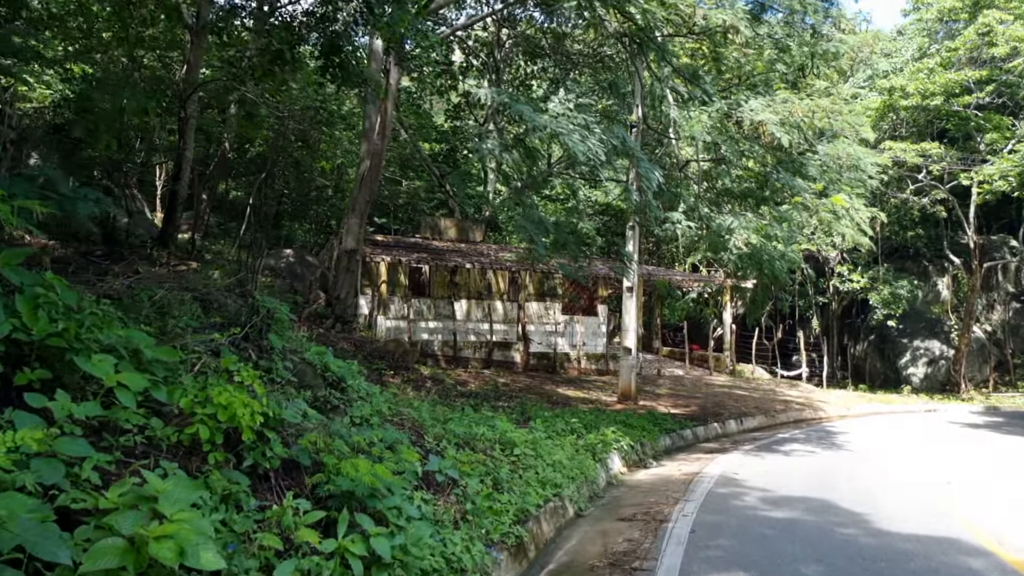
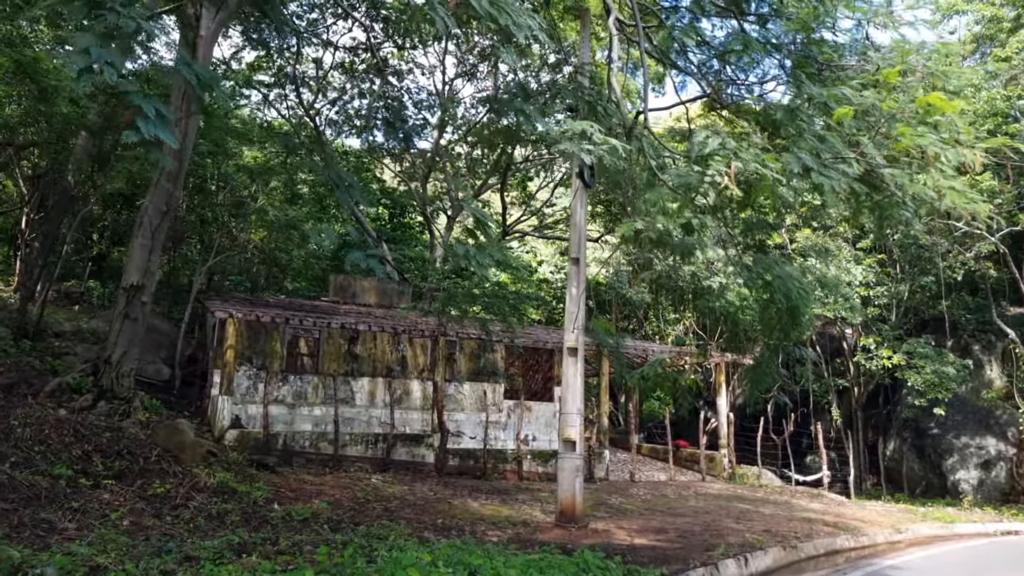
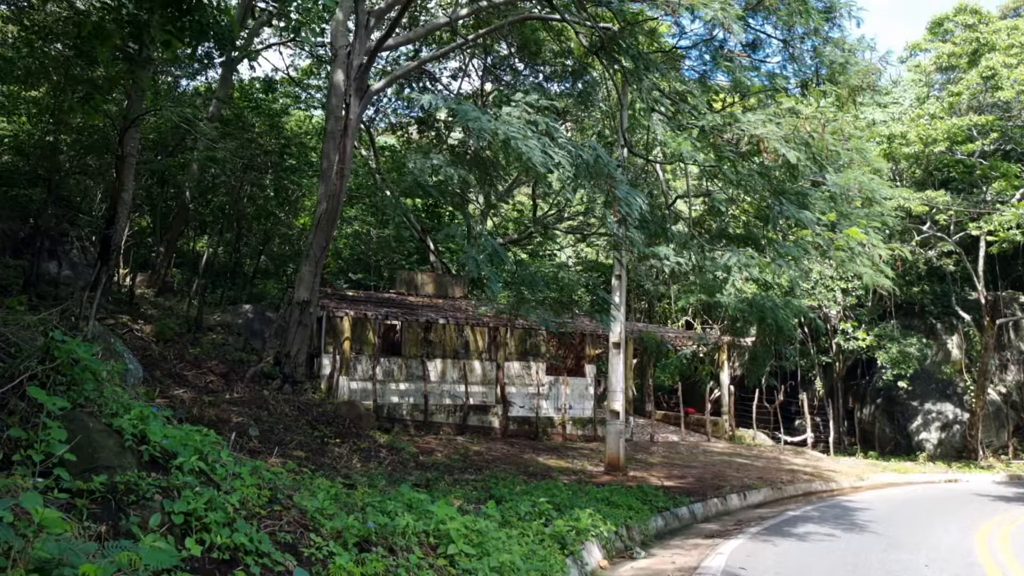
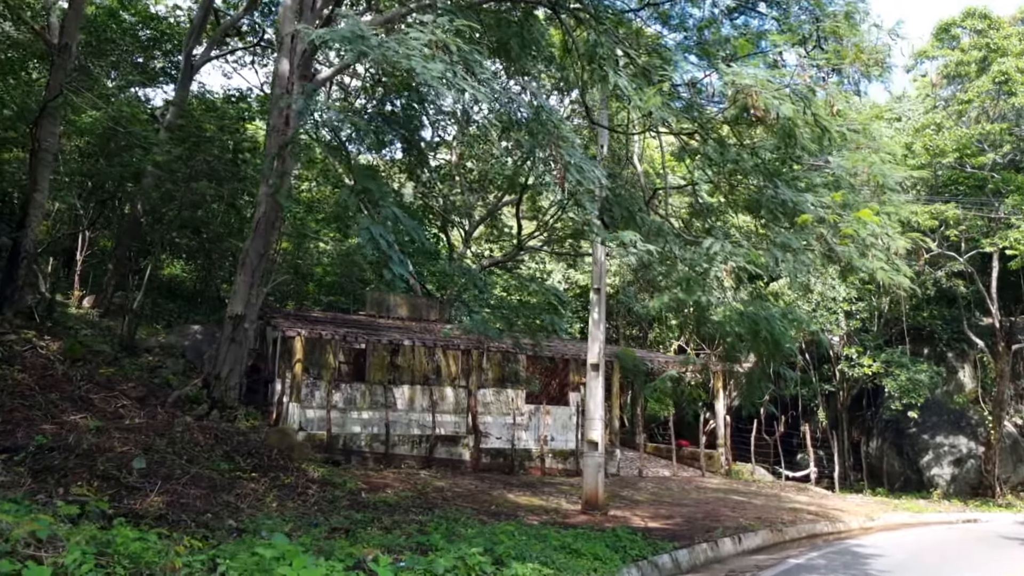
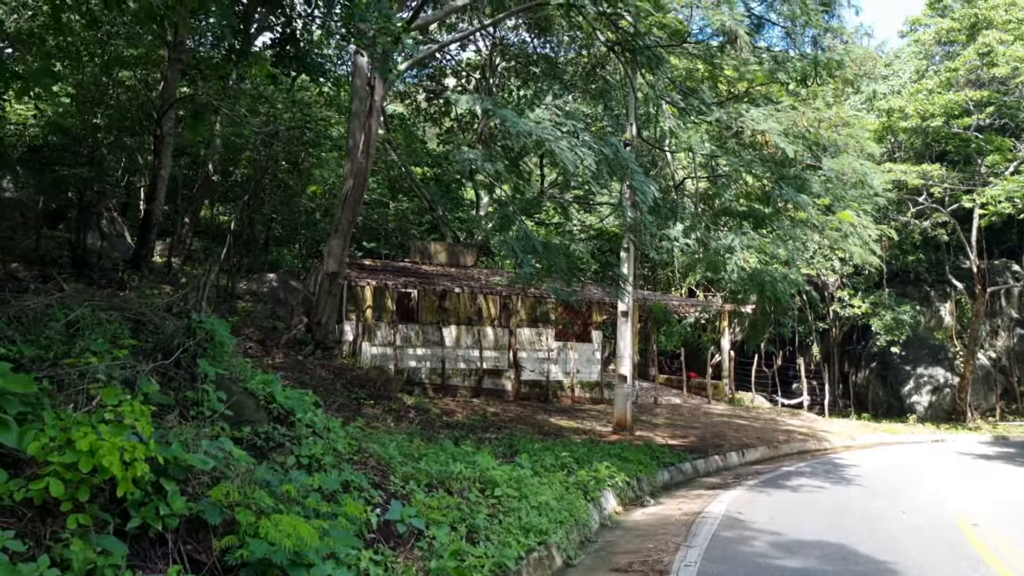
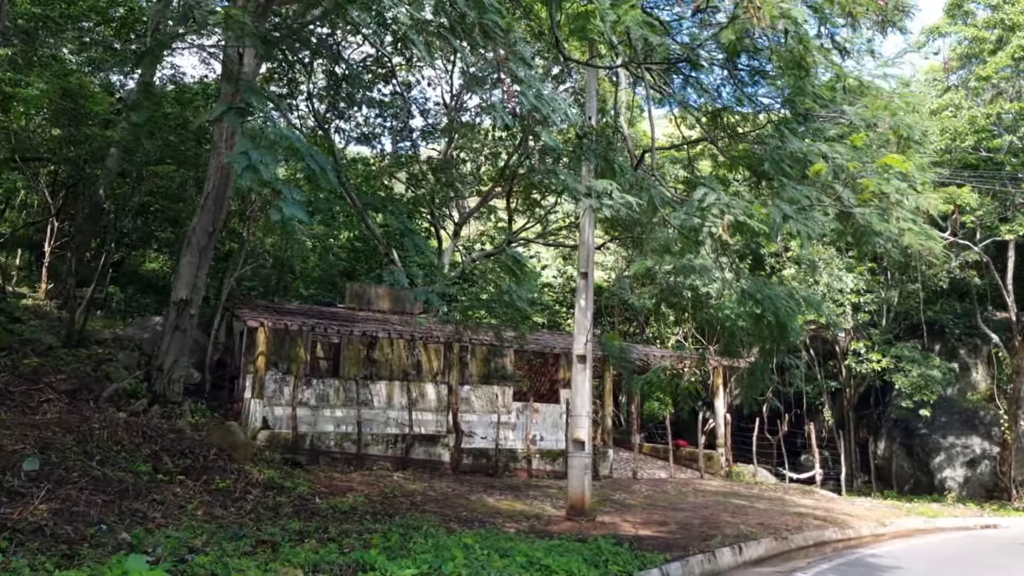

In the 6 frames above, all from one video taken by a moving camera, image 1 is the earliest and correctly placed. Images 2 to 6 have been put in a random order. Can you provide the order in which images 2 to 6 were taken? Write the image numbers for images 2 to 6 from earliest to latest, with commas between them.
5, 3, 4, 6, 2
